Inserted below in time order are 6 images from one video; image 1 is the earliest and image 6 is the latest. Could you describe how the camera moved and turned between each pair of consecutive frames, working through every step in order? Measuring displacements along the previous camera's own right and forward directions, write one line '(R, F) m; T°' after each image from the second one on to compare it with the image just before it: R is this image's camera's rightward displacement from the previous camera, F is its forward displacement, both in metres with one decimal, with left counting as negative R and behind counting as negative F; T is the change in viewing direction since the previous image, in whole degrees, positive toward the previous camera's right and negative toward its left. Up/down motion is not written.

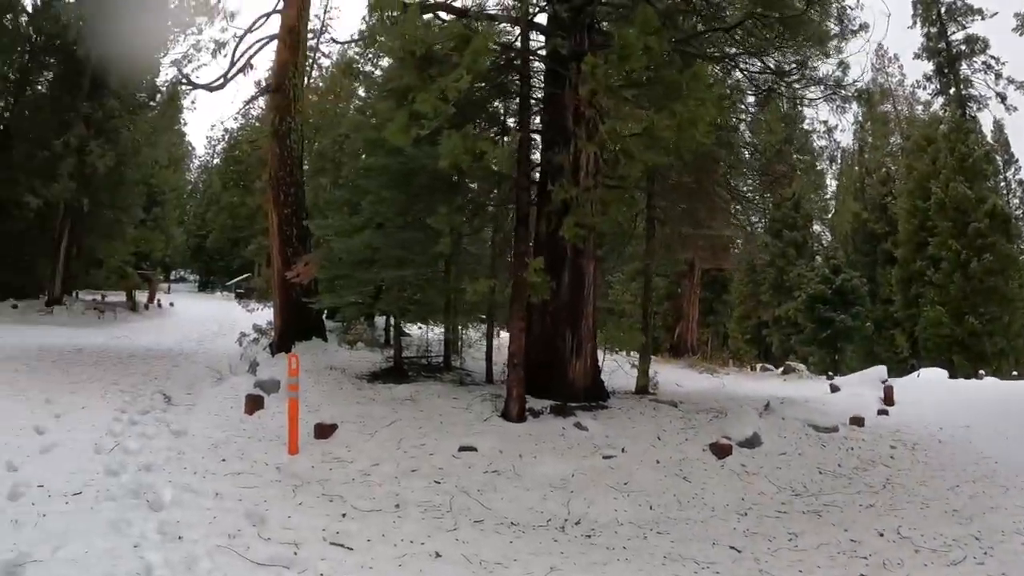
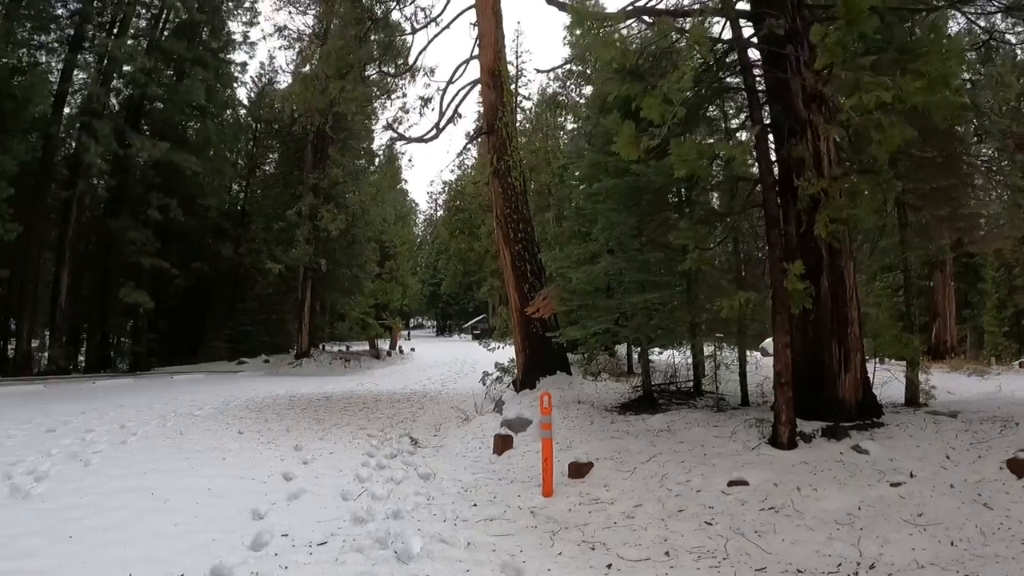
(-0.1, +0.5) m; -12°
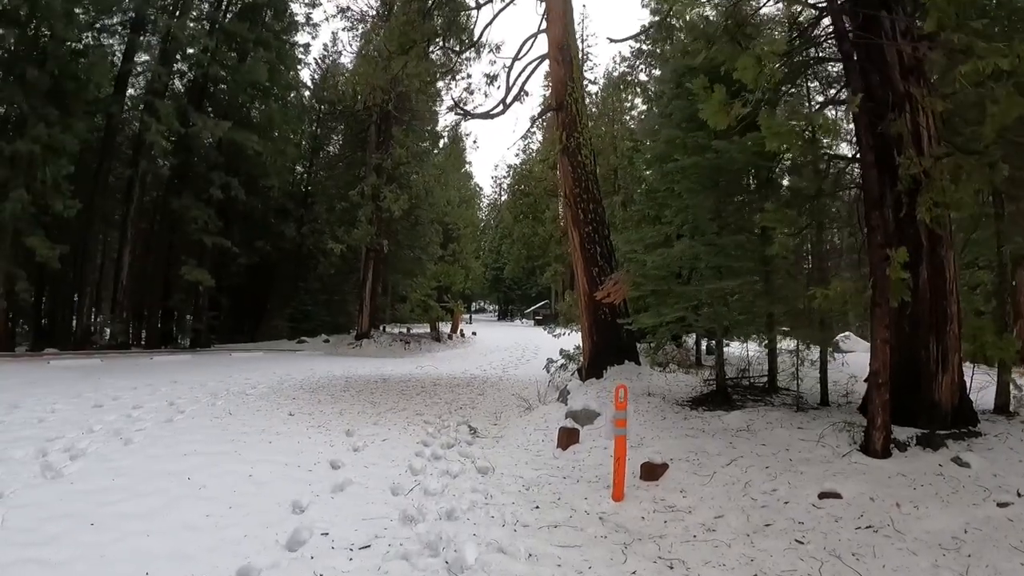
(0.0, +0.4) m; -3°
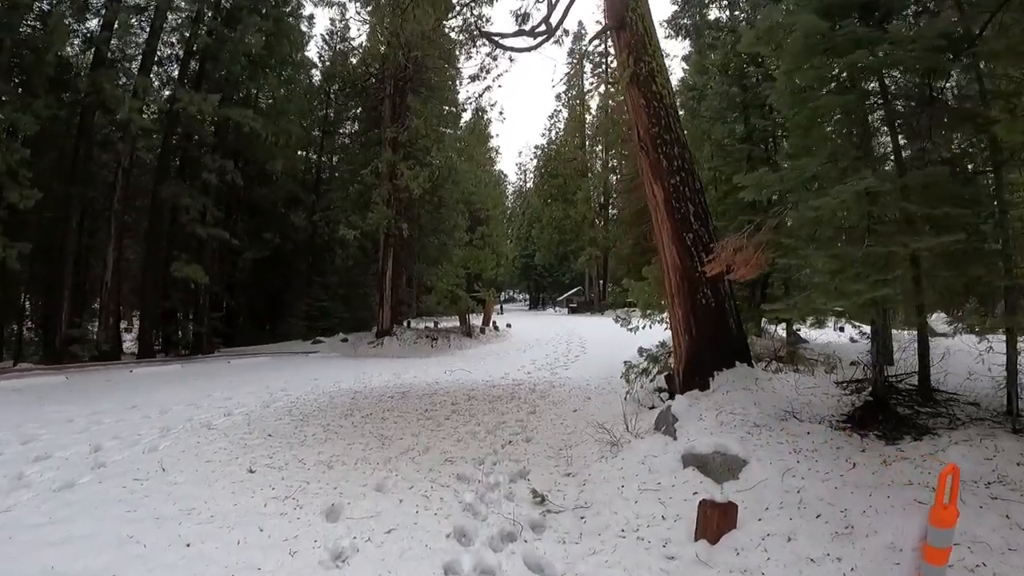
(-0.2, +2.4) m; -2°
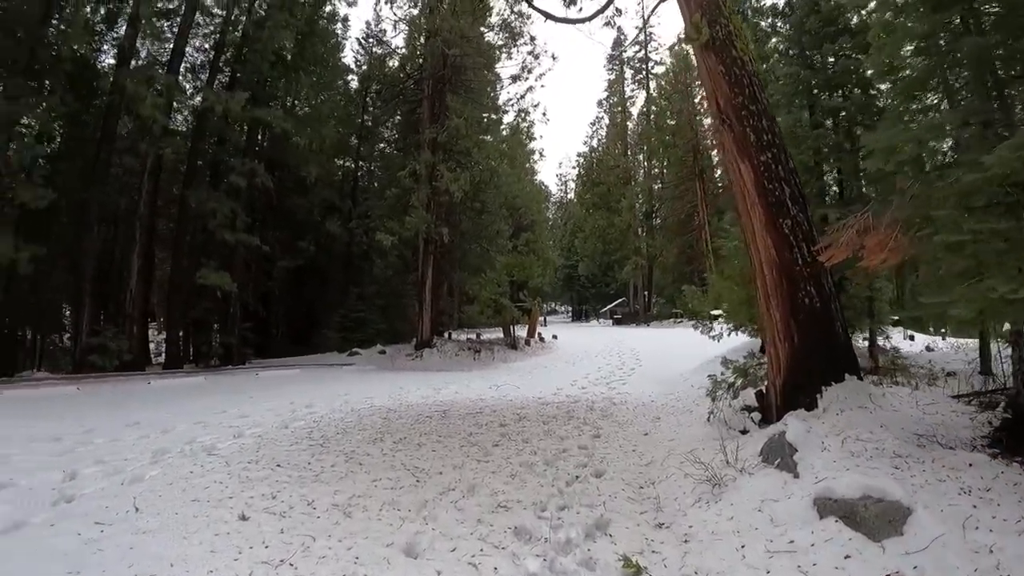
(-0.1, +1.0) m; -2°
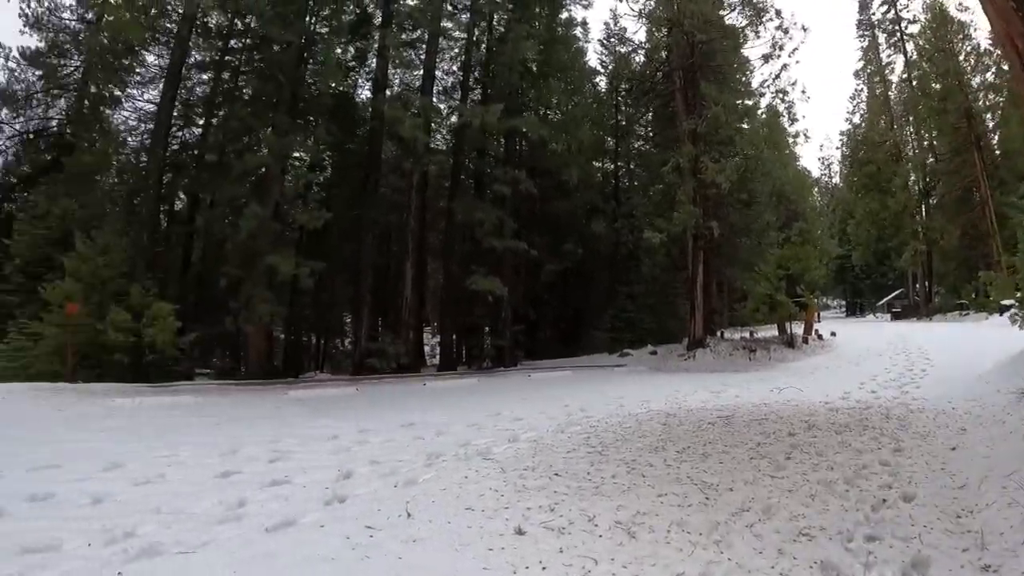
(-0.1, +0.5) m; -14°
